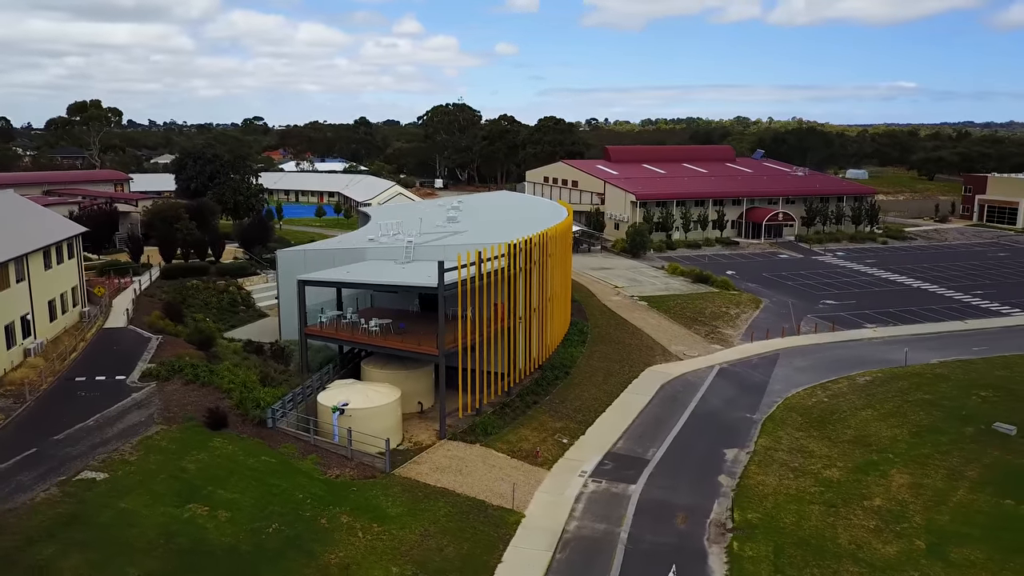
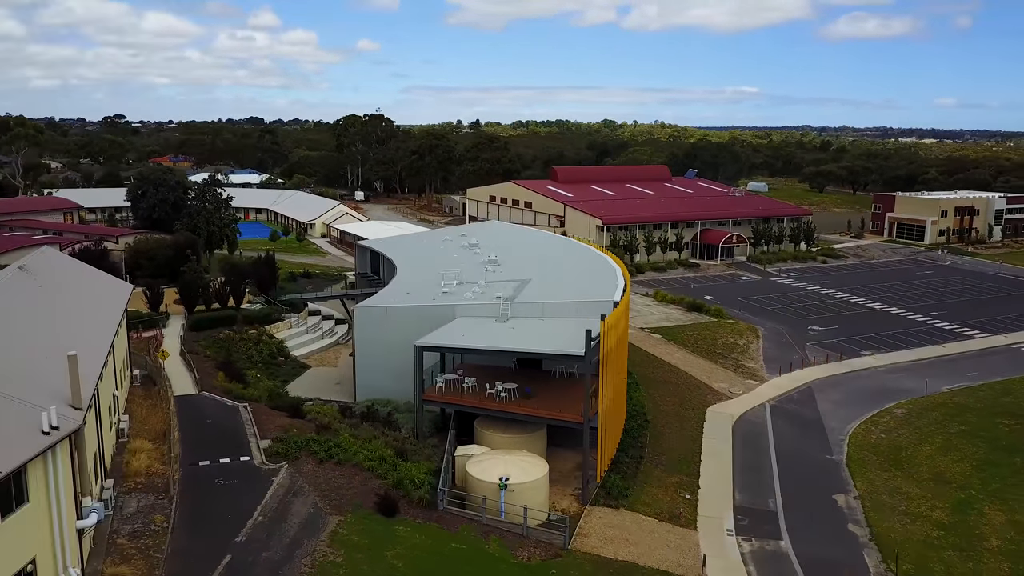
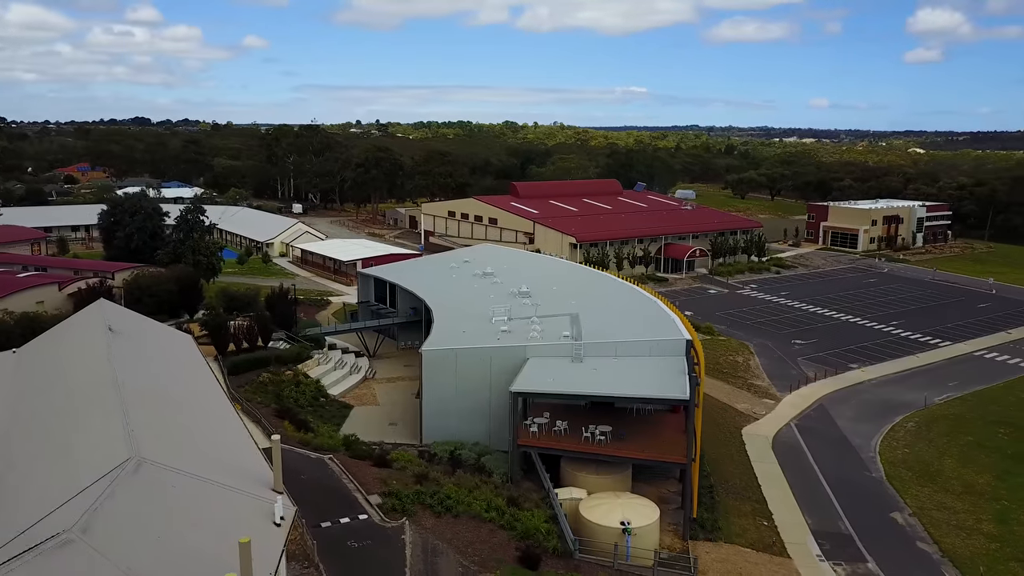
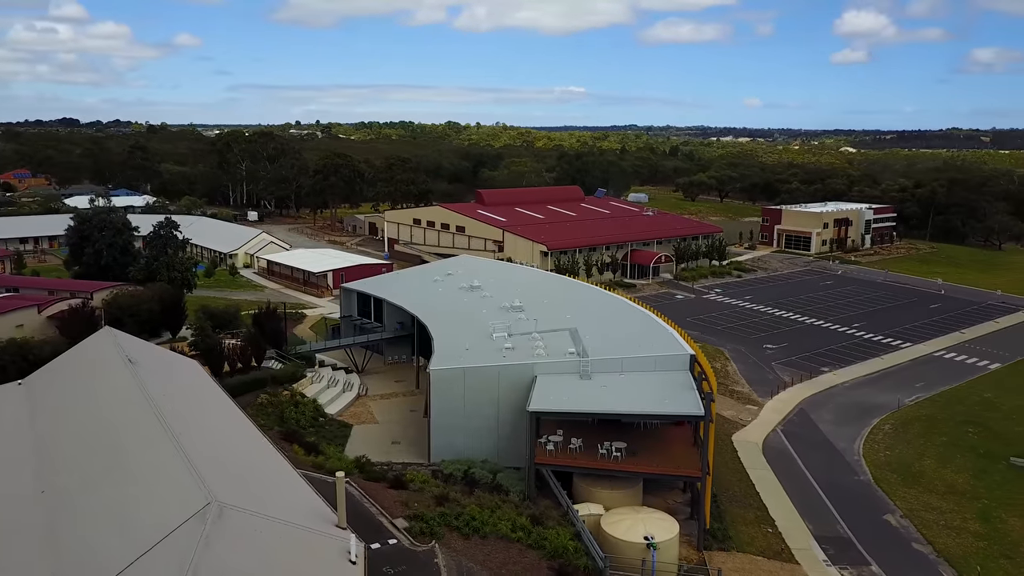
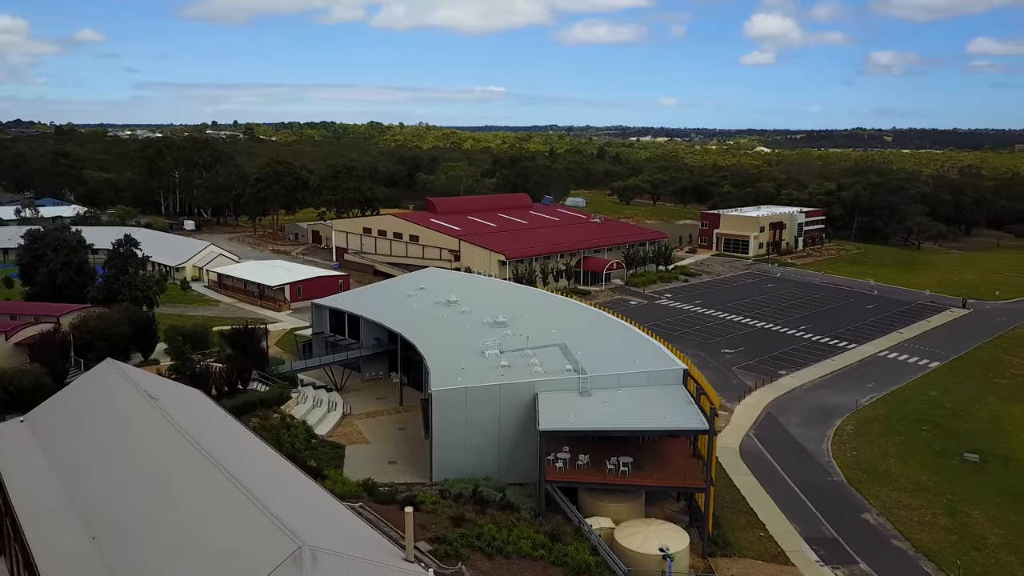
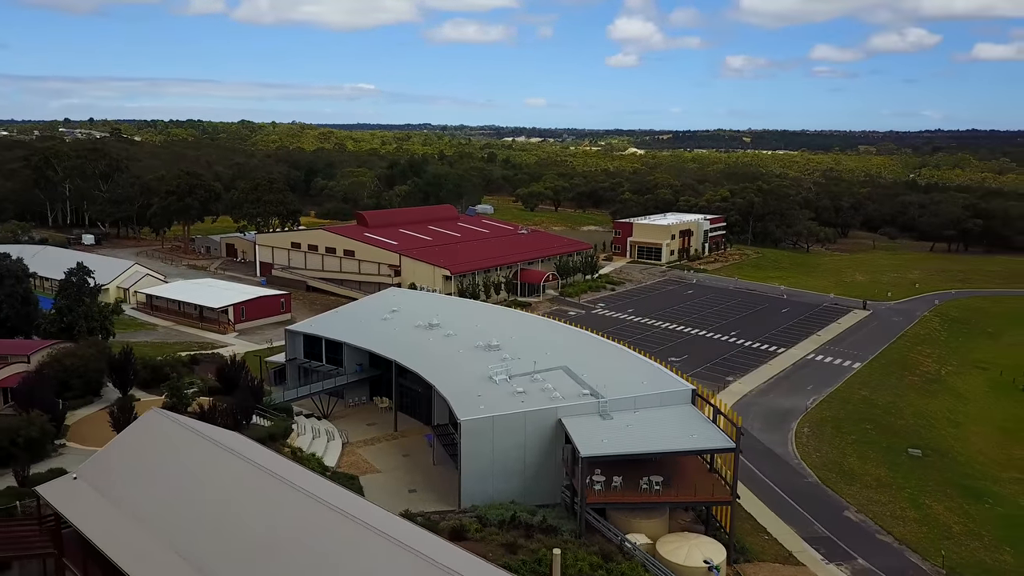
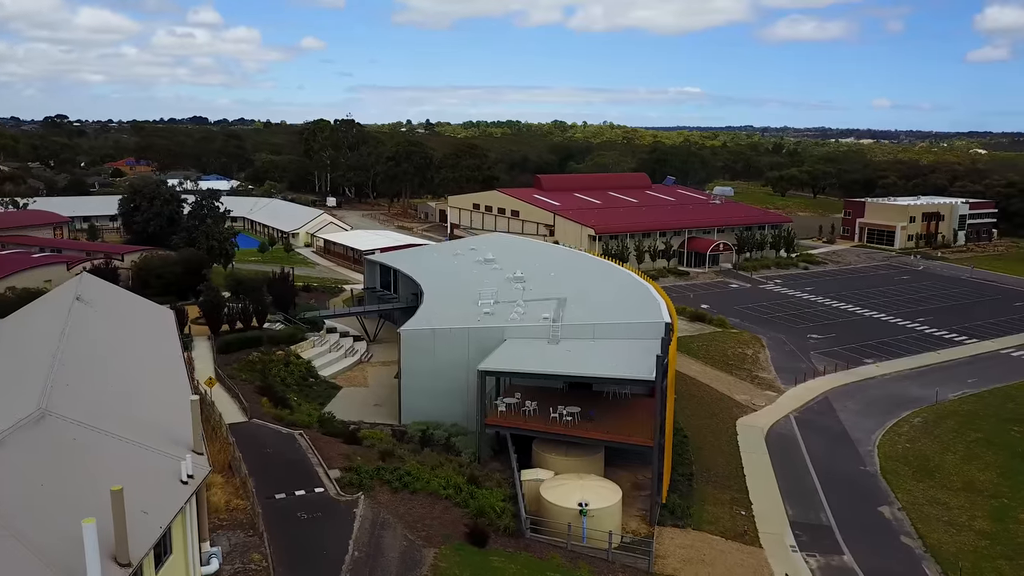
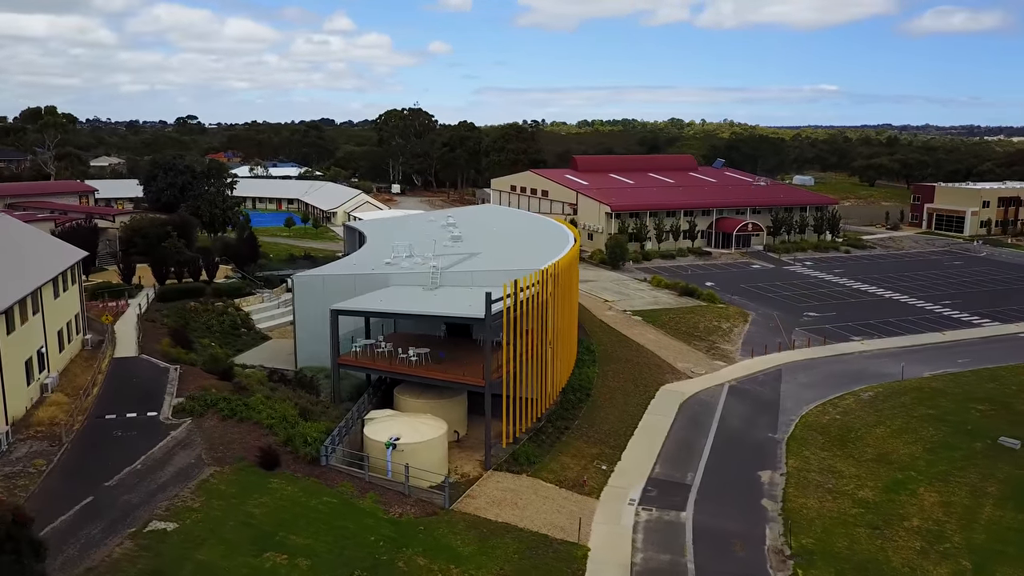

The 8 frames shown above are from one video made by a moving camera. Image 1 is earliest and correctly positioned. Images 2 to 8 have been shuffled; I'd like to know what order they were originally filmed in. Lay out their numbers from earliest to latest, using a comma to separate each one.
8, 2, 7, 3, 4, 5, 6
